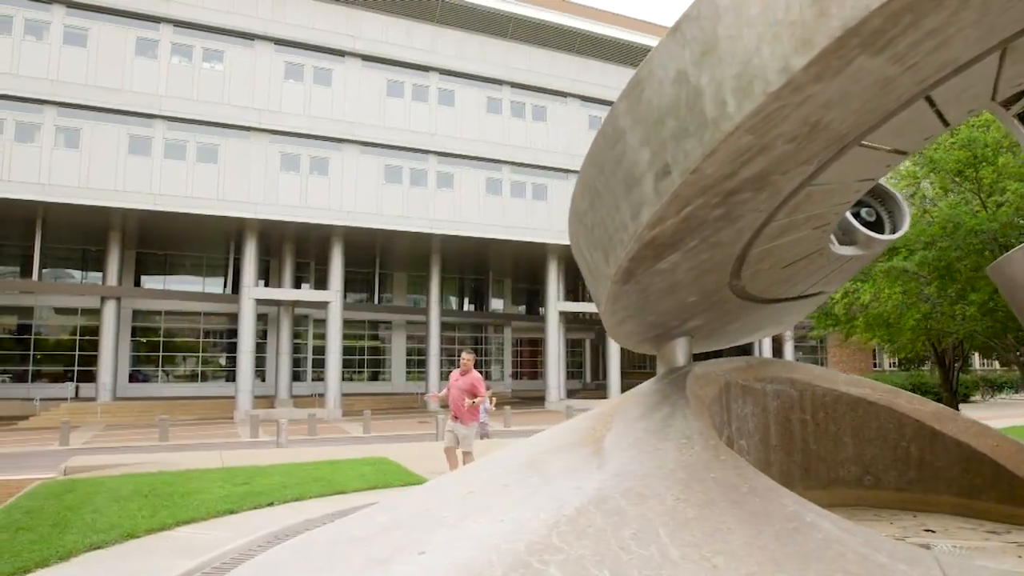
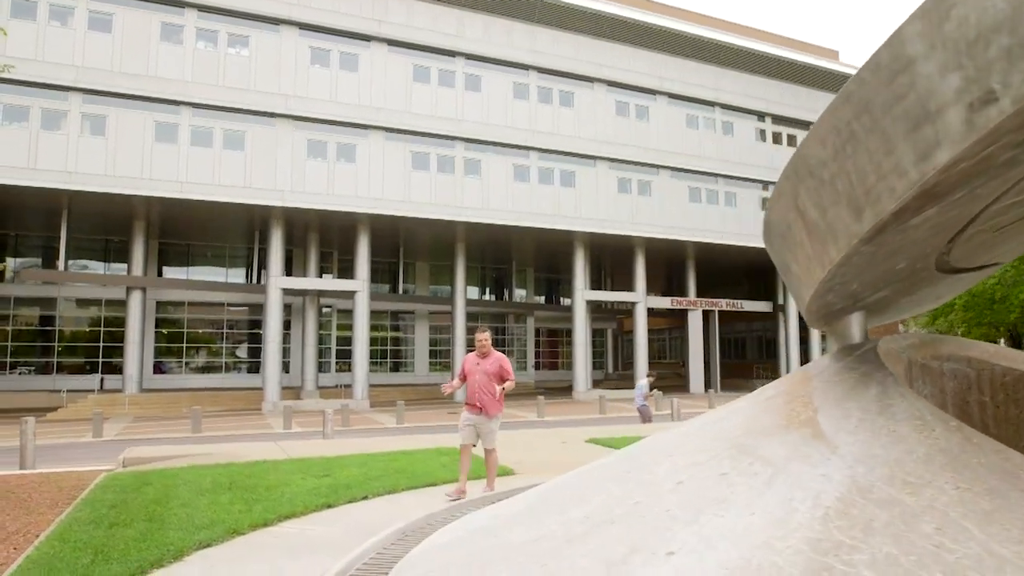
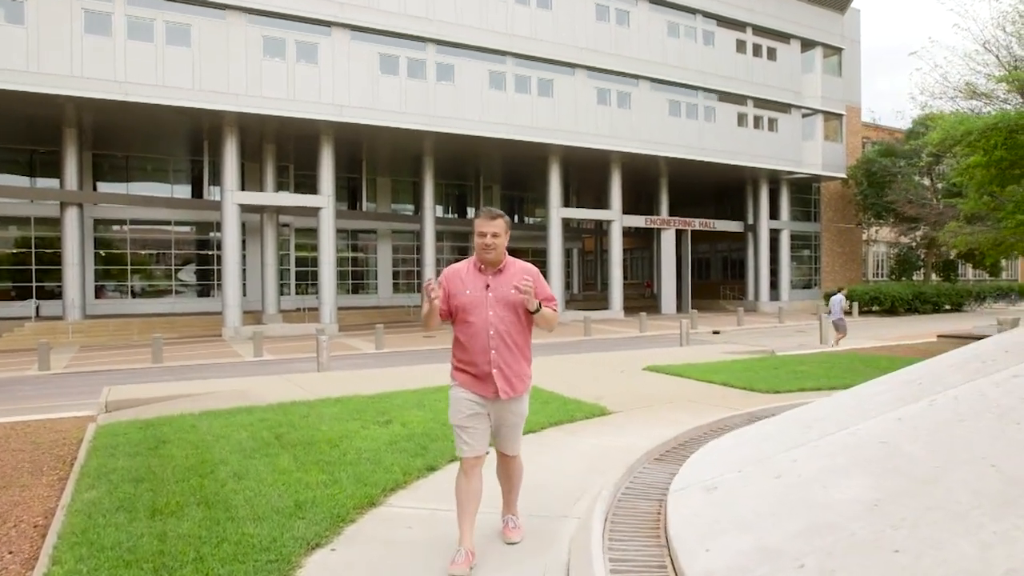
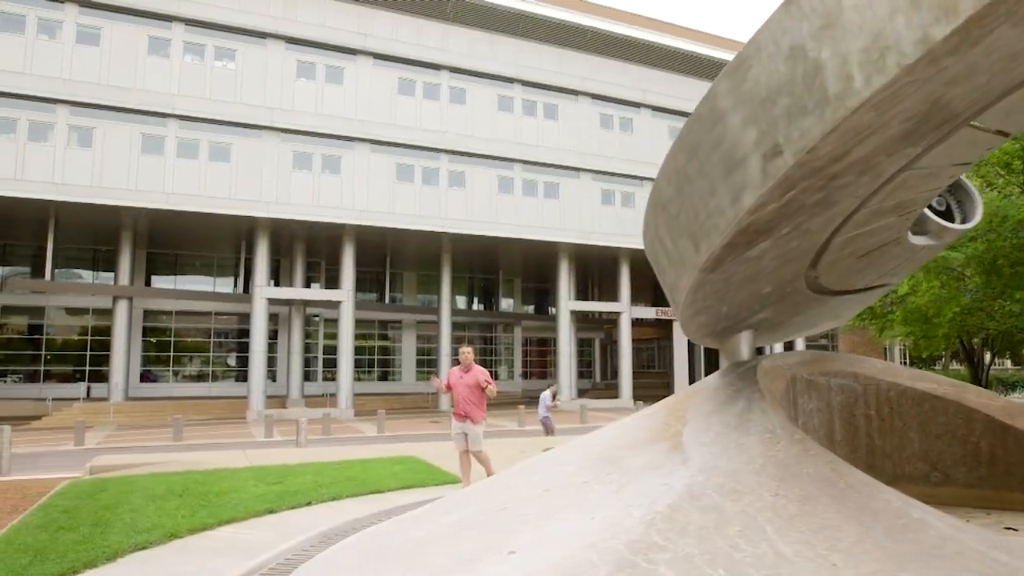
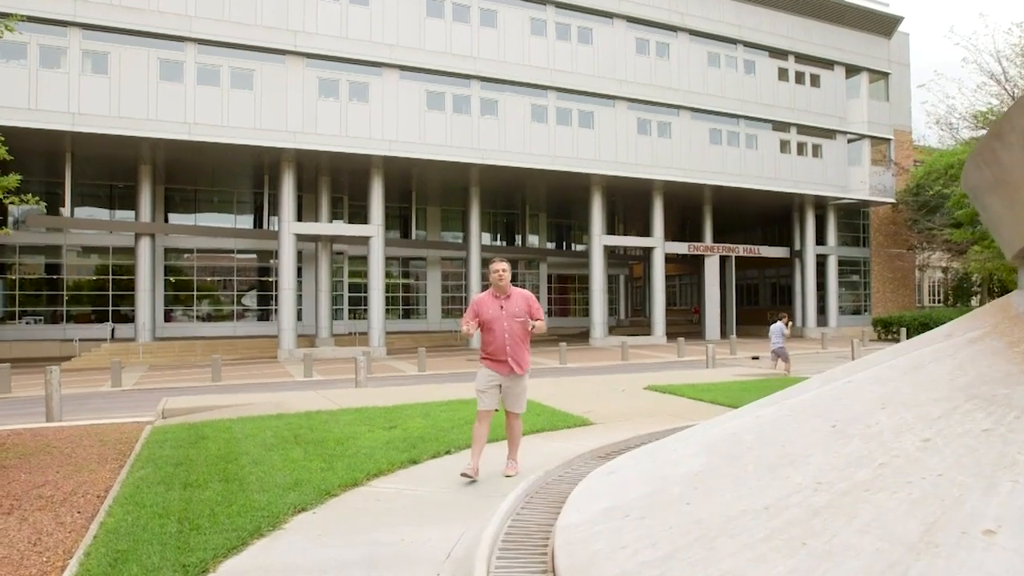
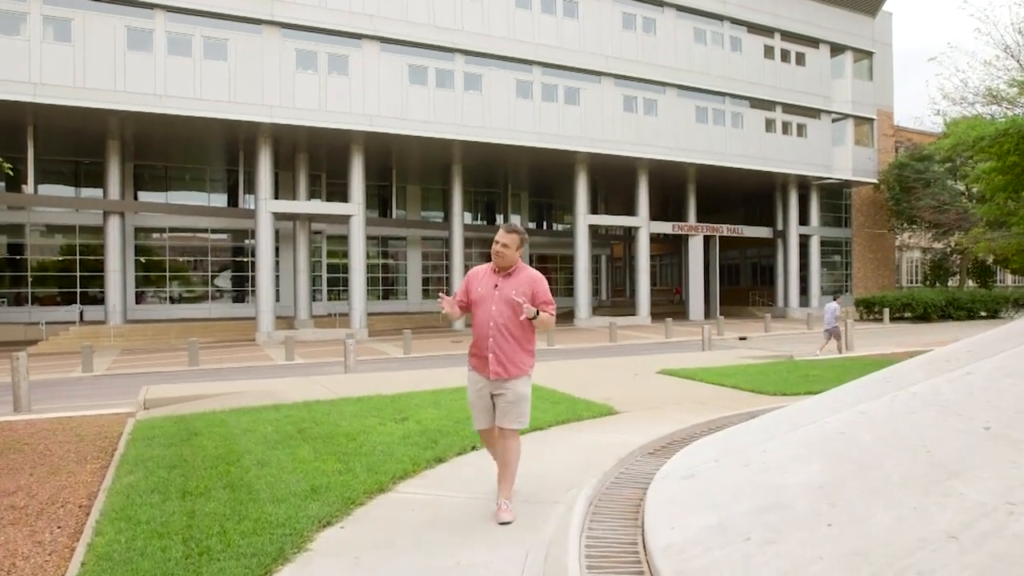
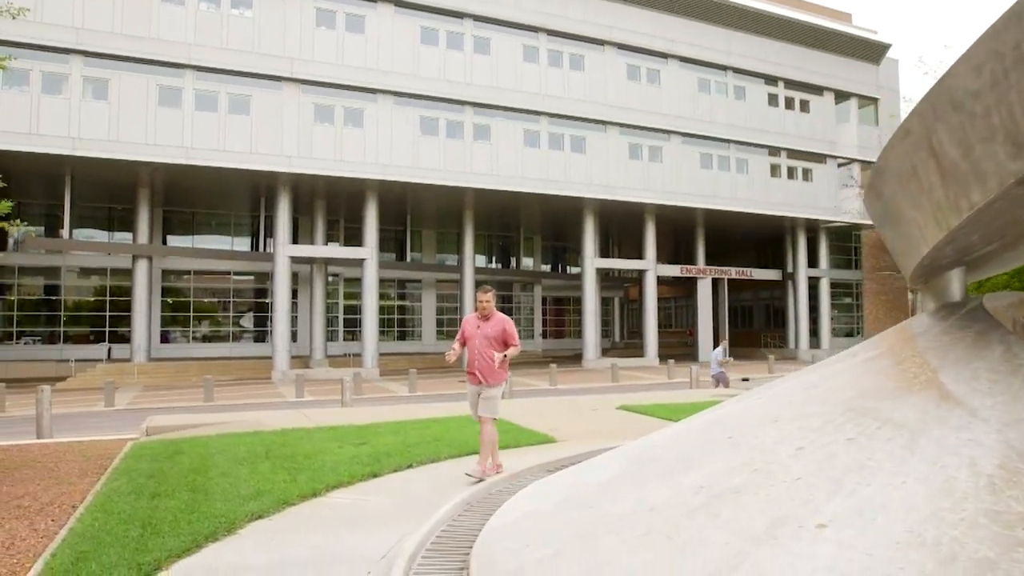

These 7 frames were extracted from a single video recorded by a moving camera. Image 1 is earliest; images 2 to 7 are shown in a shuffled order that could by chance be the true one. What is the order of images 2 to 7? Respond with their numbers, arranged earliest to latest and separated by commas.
4, 2, 7, 5, 6, 3
